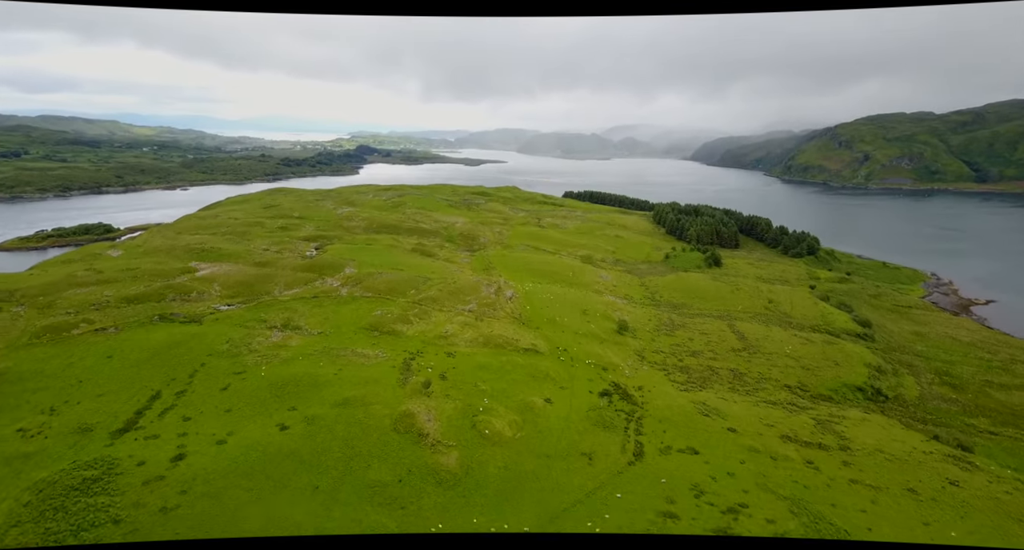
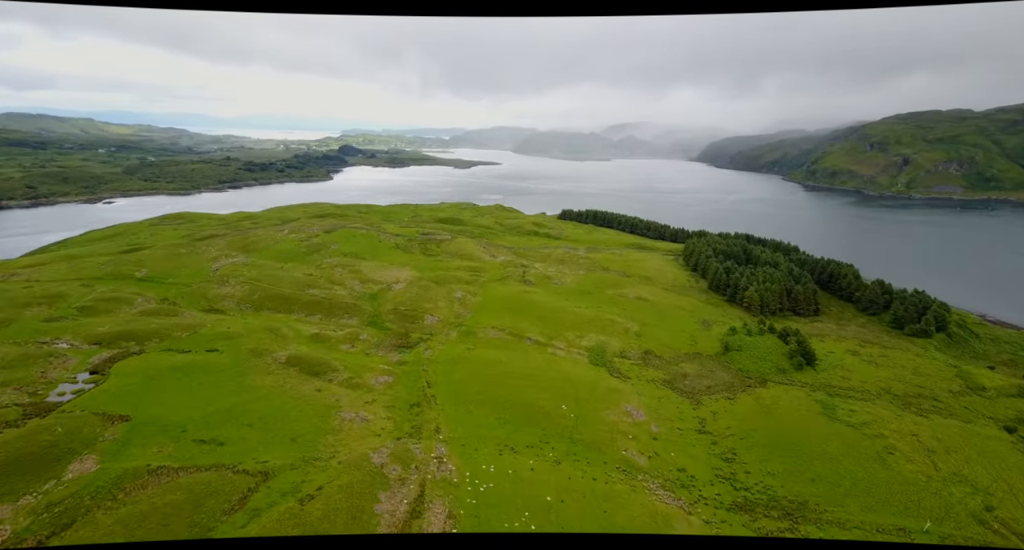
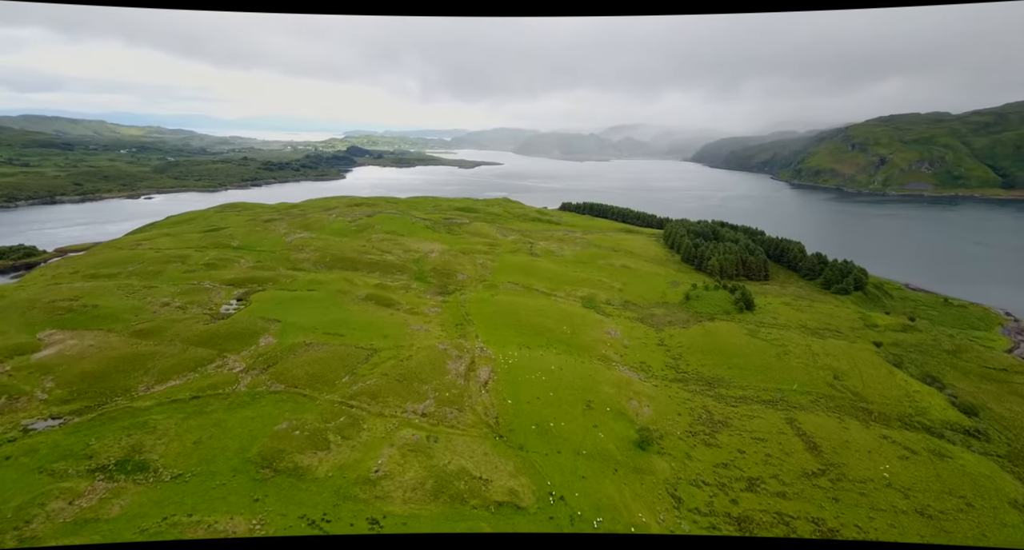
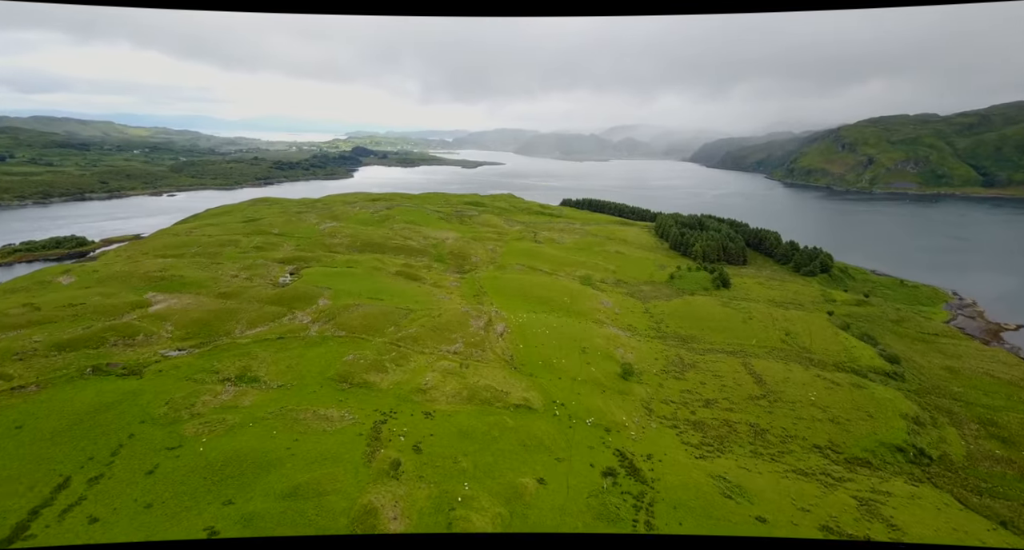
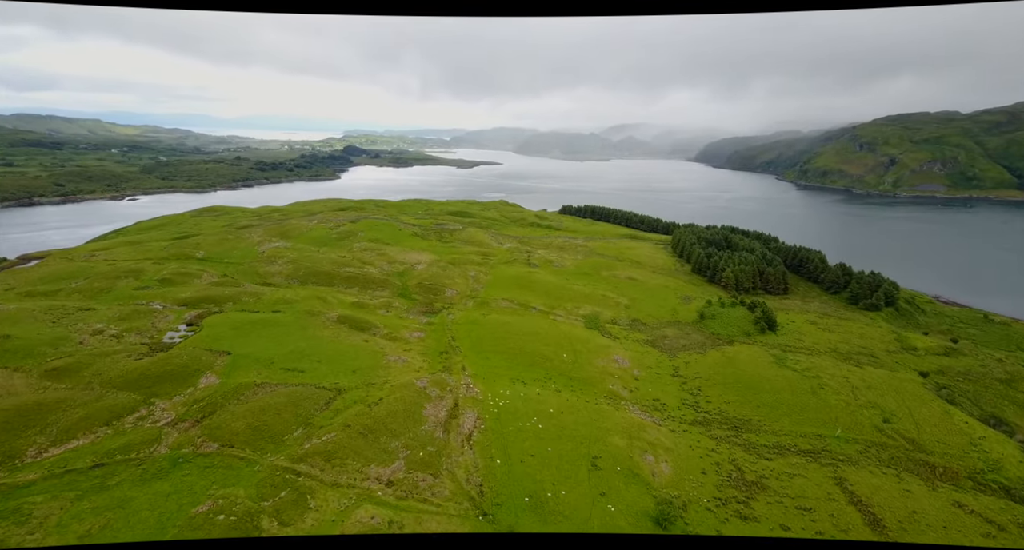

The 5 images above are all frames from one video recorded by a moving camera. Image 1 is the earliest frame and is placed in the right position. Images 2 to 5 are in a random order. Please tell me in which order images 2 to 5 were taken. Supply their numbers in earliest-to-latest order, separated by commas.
4, 3, 5, 2
